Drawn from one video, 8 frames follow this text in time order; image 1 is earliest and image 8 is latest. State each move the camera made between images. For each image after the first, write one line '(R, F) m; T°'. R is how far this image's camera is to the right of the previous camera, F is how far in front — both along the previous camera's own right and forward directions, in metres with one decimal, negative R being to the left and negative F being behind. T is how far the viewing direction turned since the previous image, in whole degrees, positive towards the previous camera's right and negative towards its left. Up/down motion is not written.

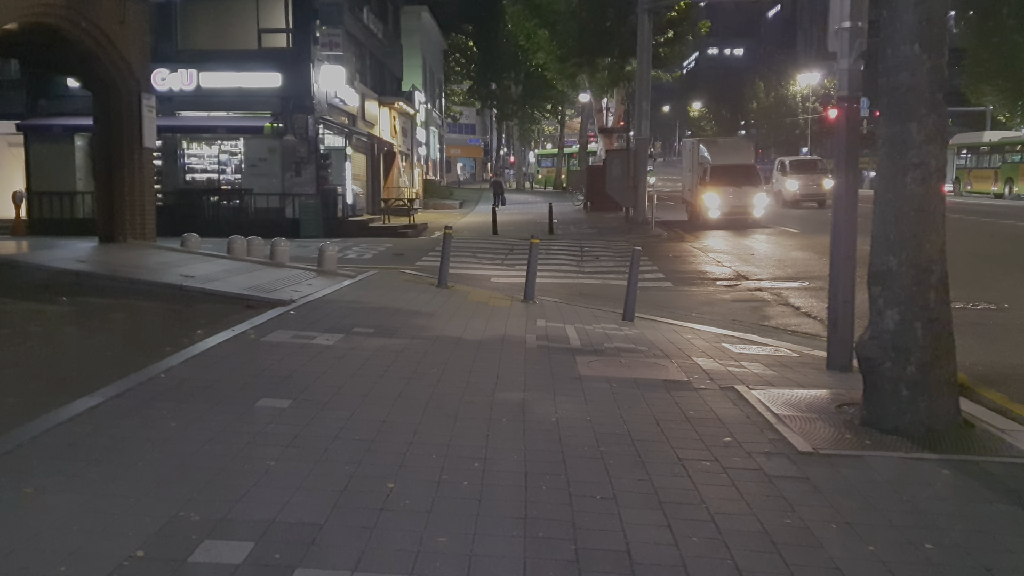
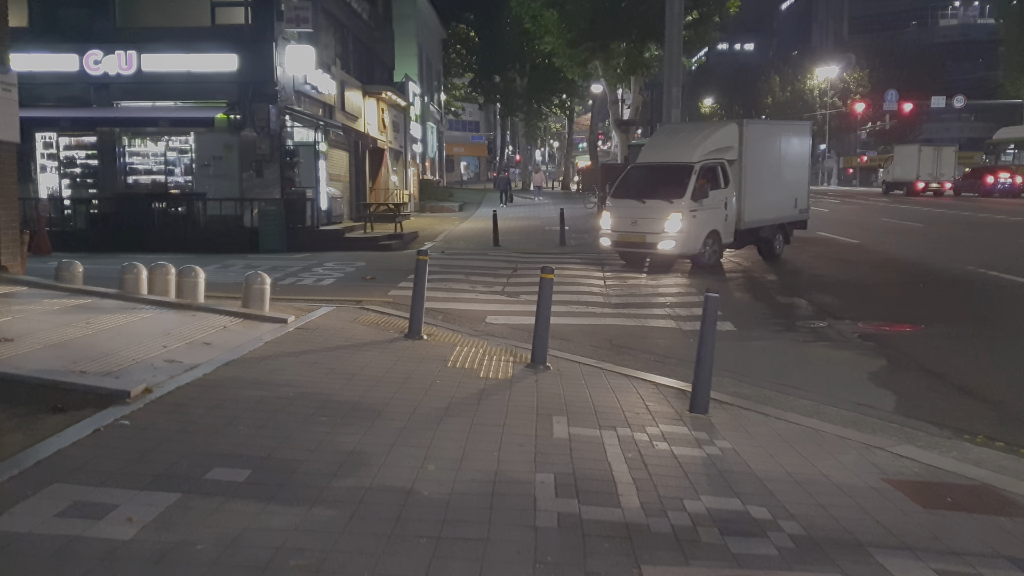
(+0.1, +4.6) m; 0°
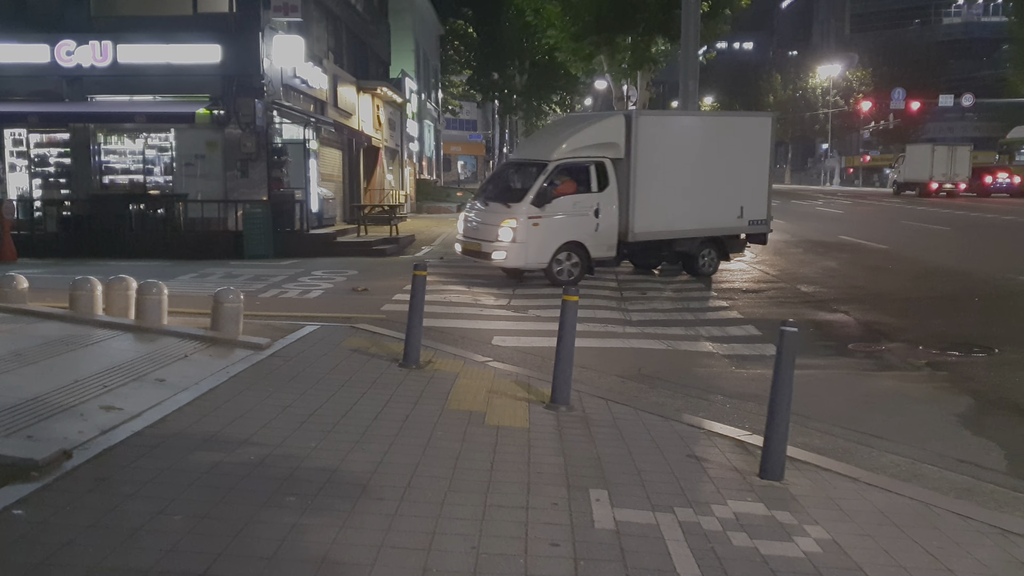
(-0.2, +1.6) m; 0°
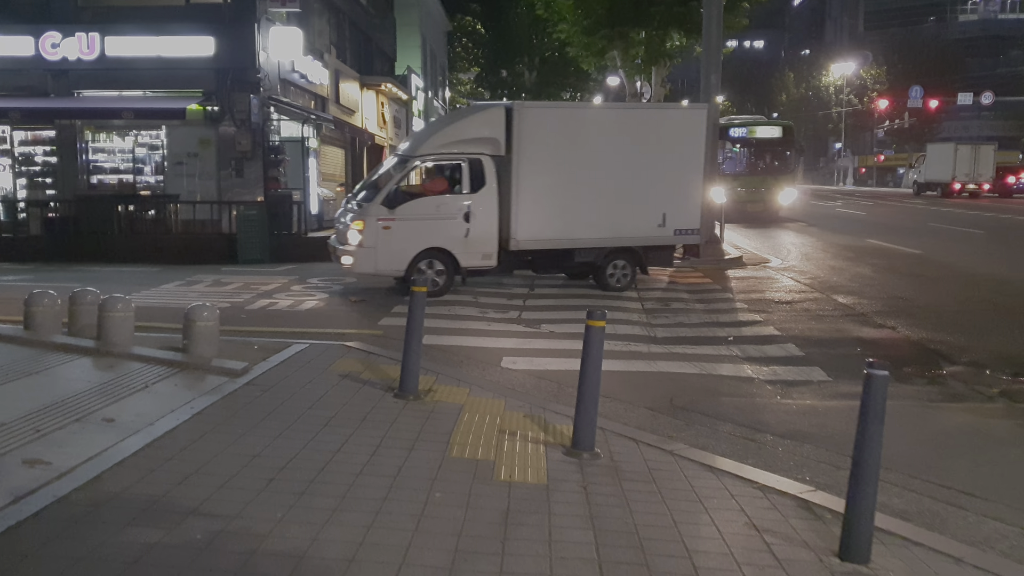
(0.0, +1.3) m; 0°
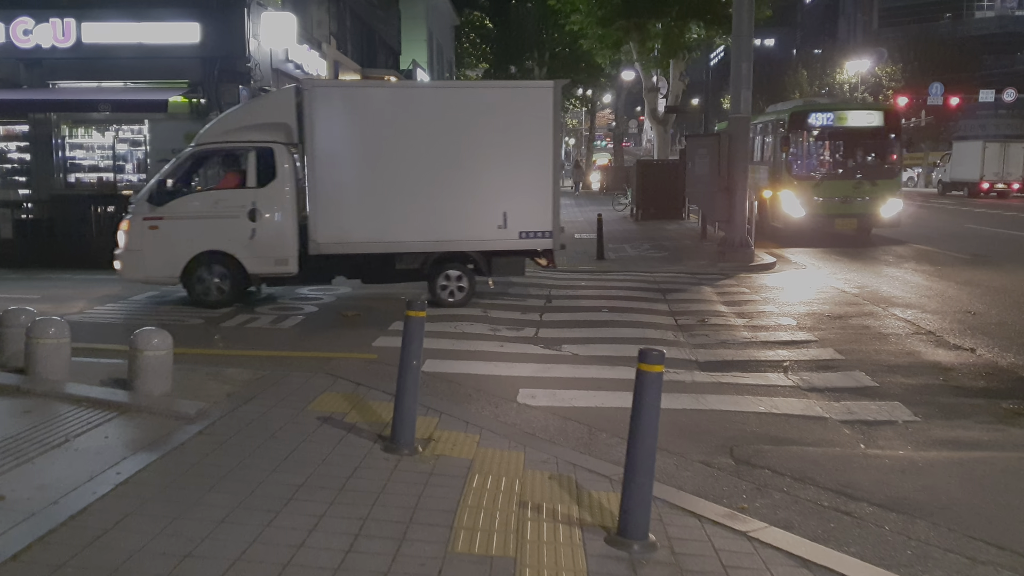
(-0.1, +1.7) m; 0°
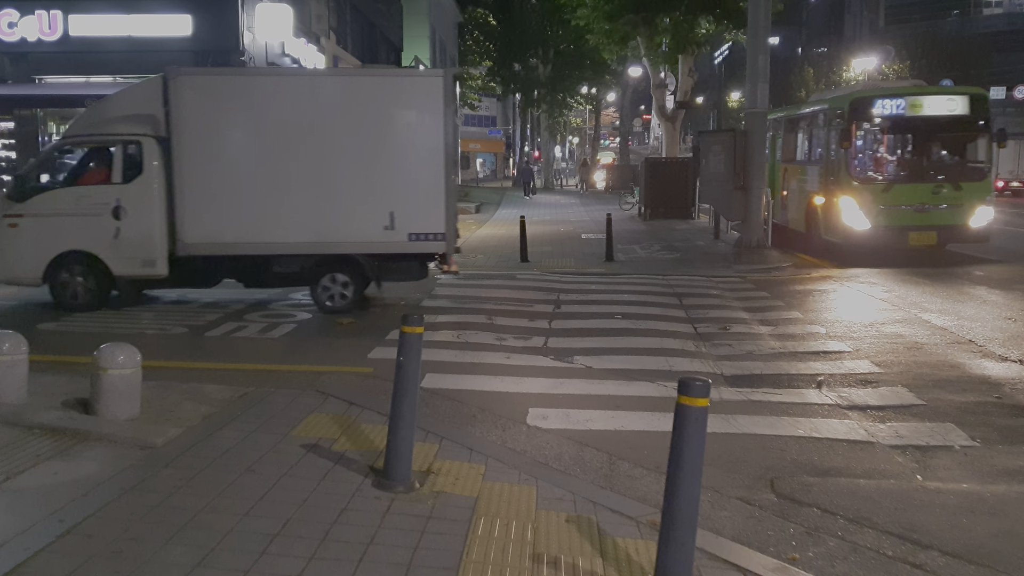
(0.0, +0.8) m; 0°
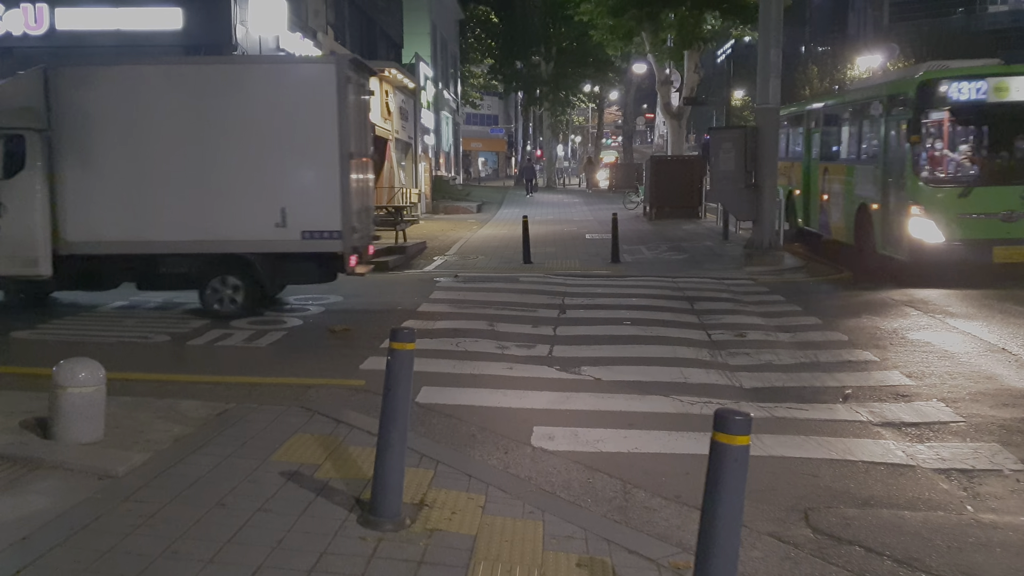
(0.0, +0.6) m; 0°
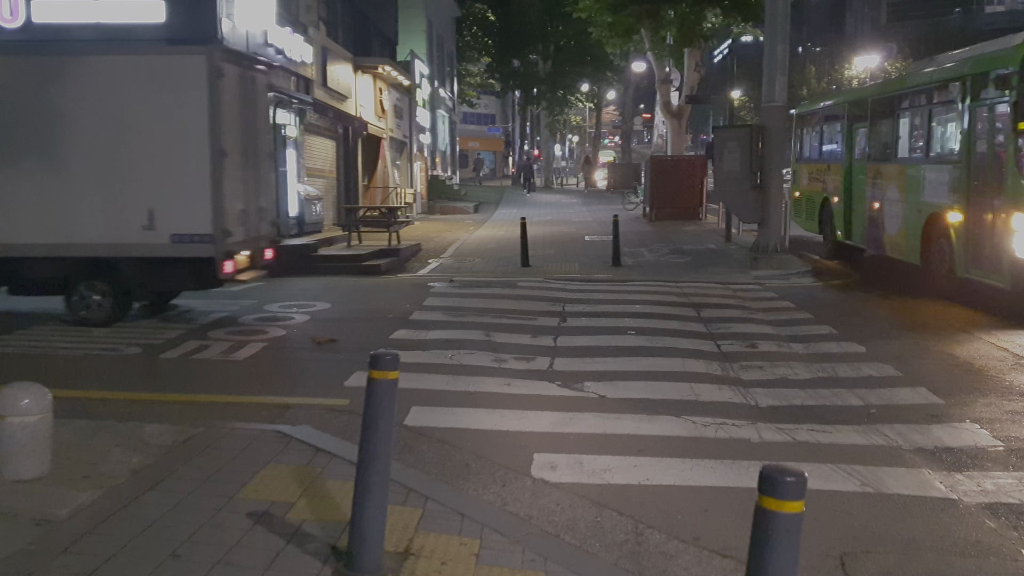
(0.0, +0.7) m; 0°
